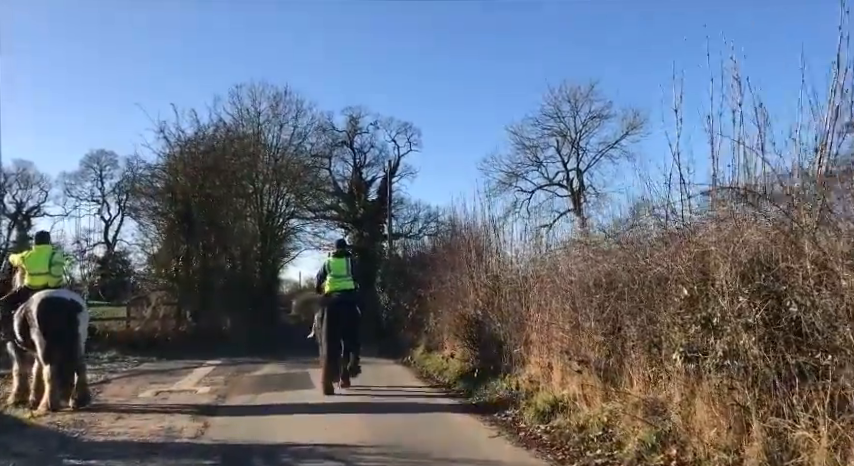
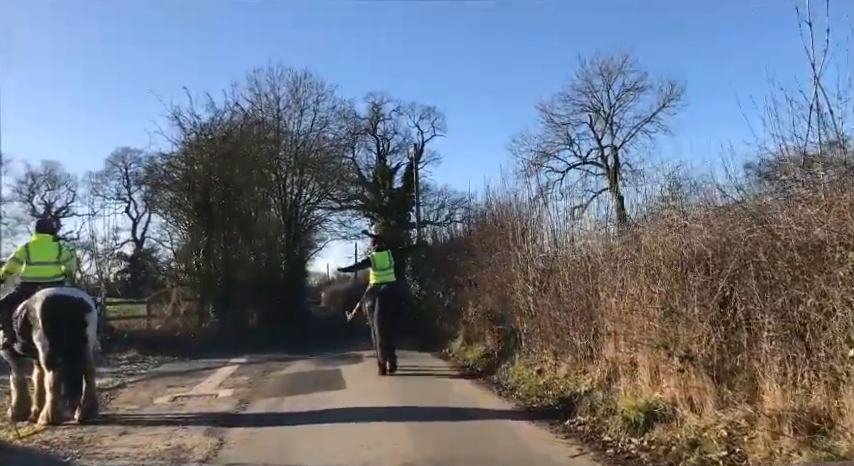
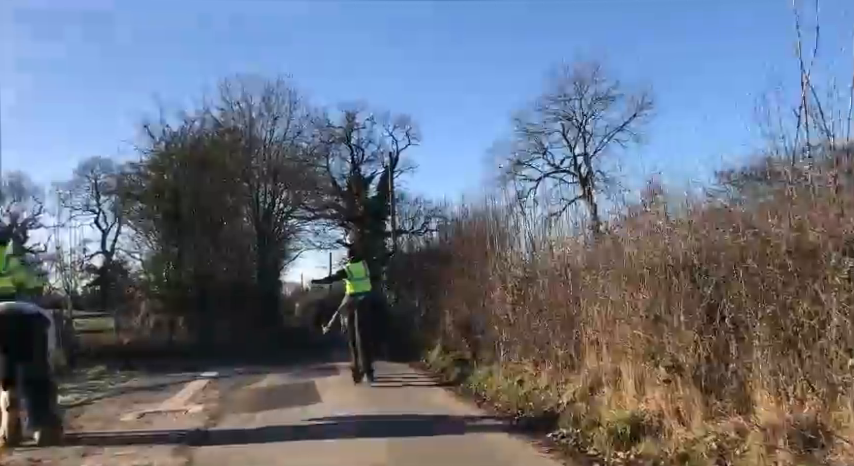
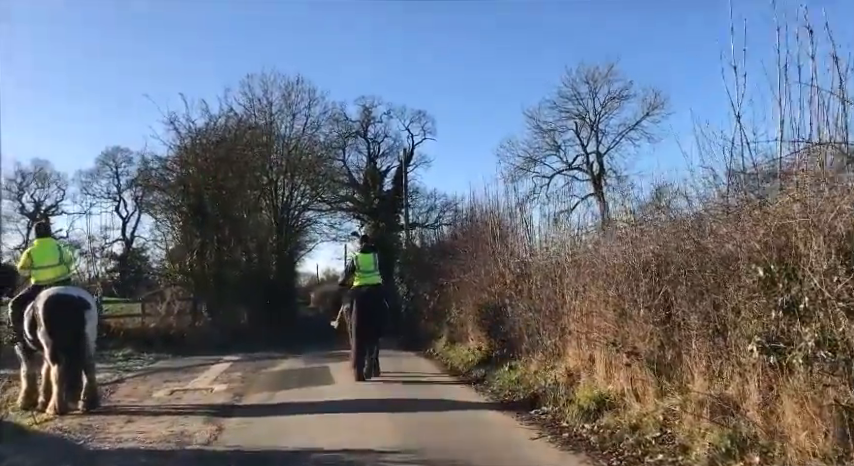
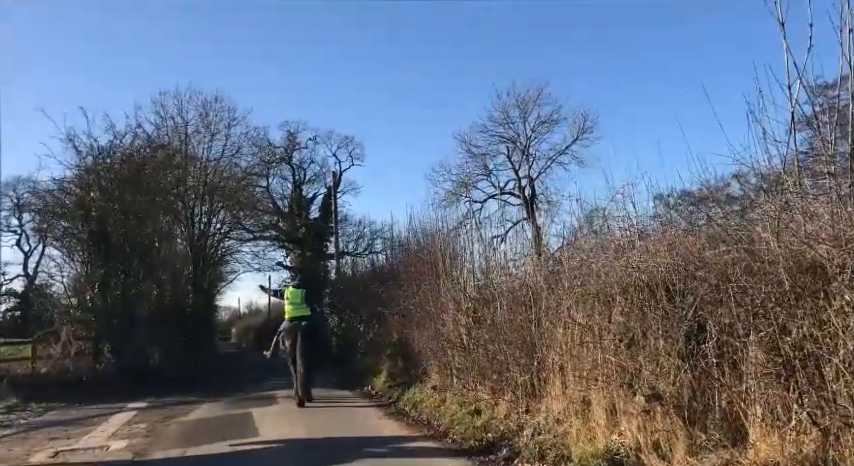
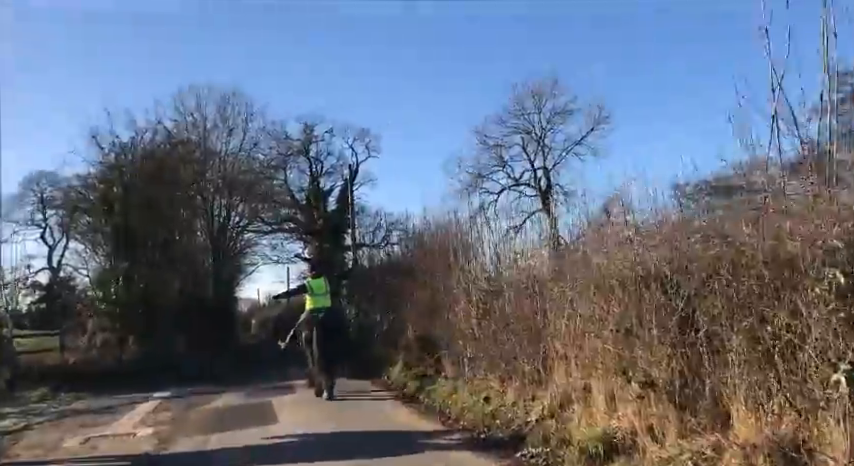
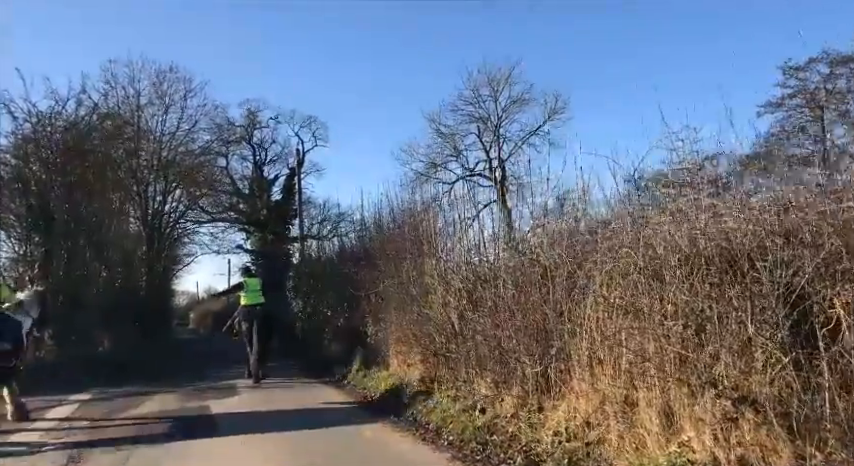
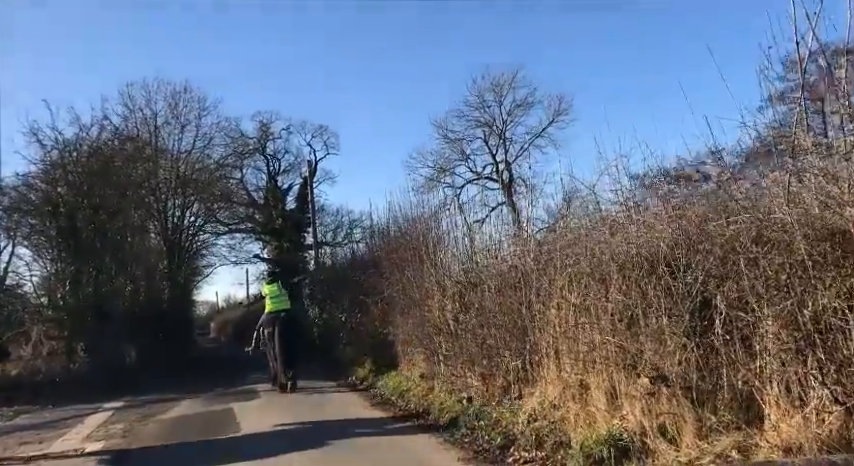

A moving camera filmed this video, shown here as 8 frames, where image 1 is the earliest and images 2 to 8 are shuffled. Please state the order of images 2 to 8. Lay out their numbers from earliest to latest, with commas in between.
4, 2, 3, 6, 5, 8, 7
